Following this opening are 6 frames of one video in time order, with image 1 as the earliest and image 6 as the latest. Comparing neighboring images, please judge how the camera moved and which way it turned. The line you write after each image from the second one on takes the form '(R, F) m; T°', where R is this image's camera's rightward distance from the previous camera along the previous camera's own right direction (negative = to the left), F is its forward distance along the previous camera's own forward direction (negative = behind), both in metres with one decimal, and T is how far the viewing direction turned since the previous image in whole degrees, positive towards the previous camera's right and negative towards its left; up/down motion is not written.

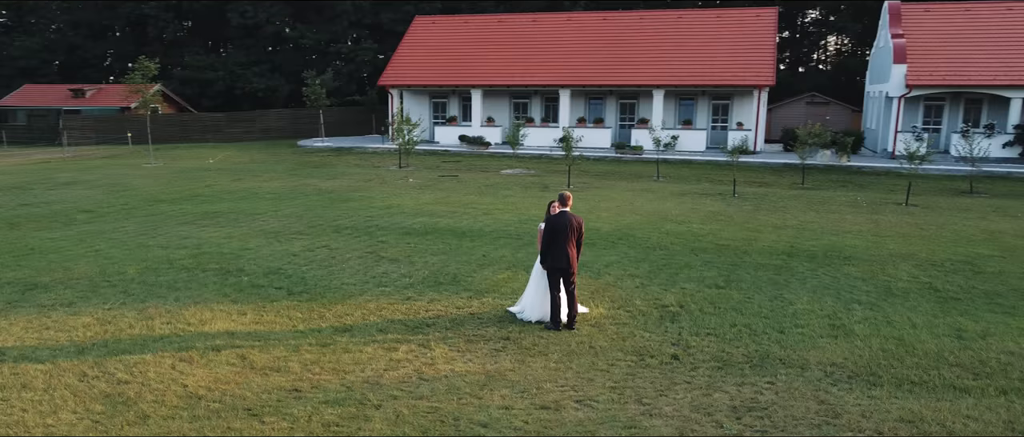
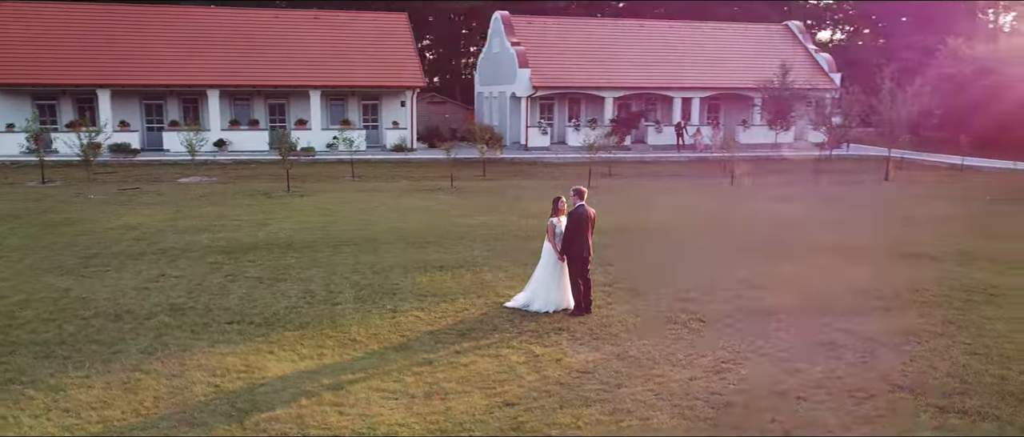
(-4.7, +1.1) m; +33°
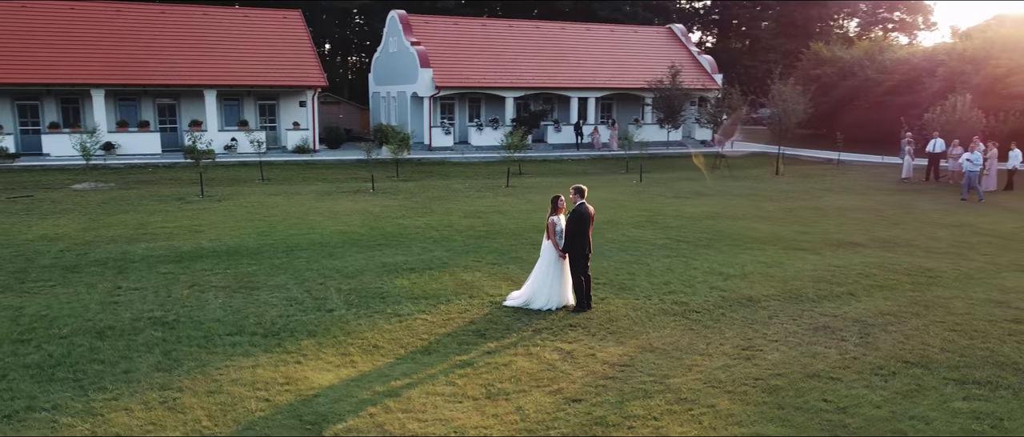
(-1.4, +0.1) m; +9°
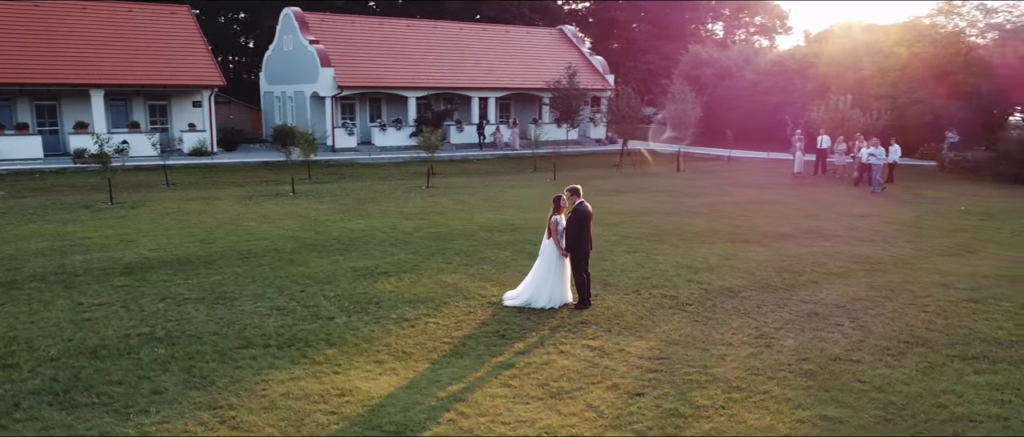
(-1.4, +0.1) m; +9°
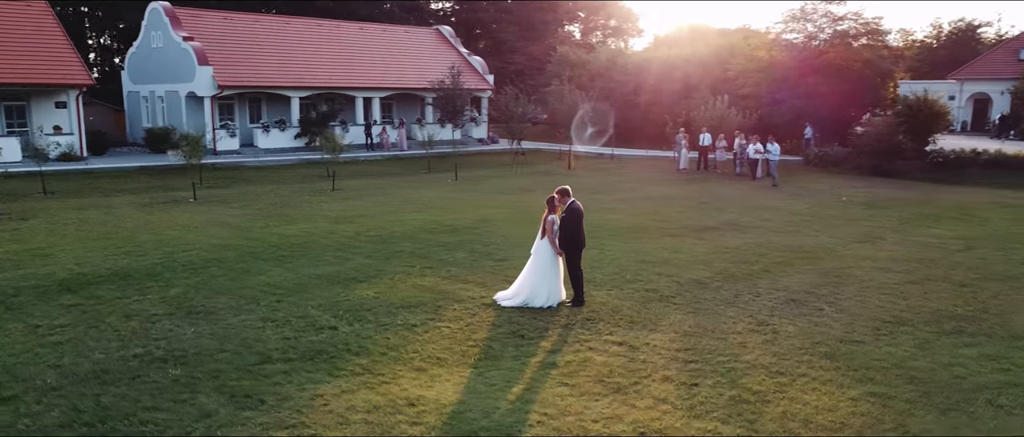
(-1.6, +0.1) m; +10°
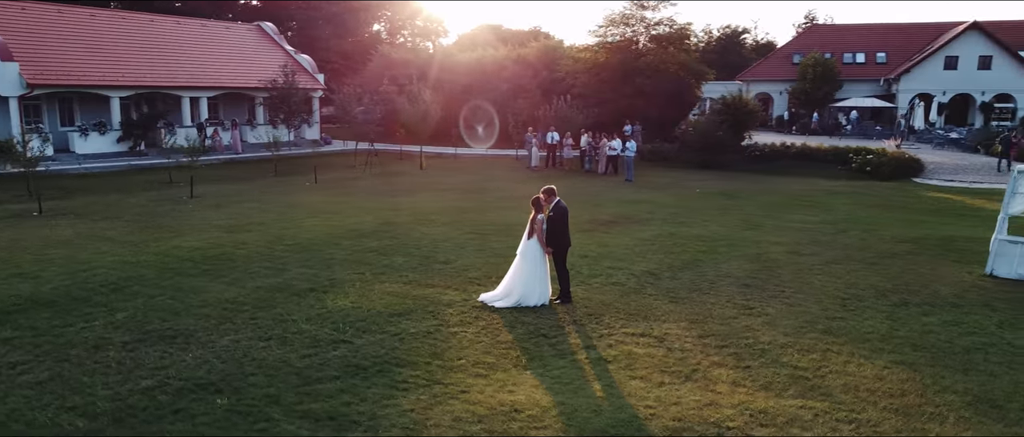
(-2.2, +0.2) m; +15°
